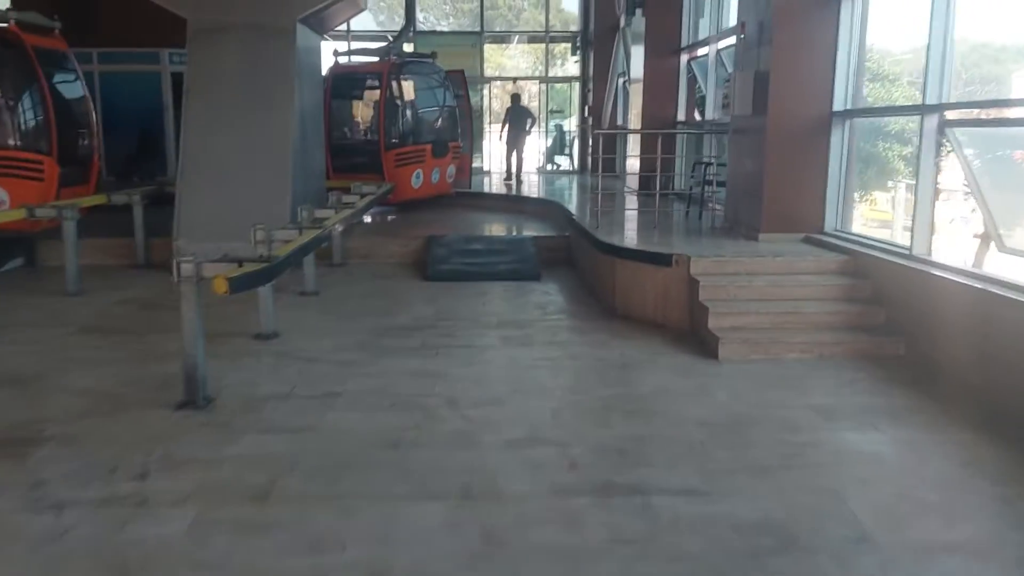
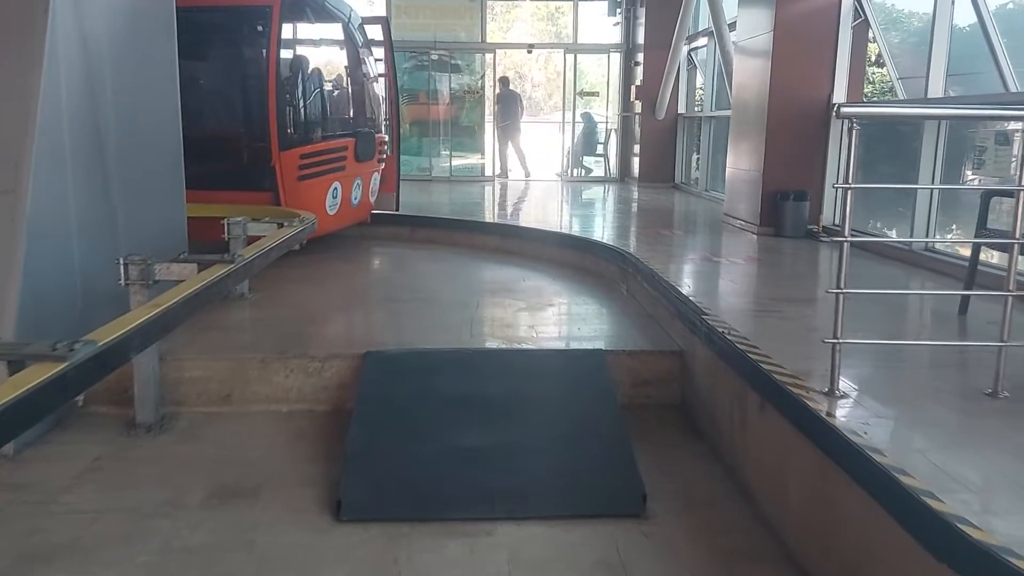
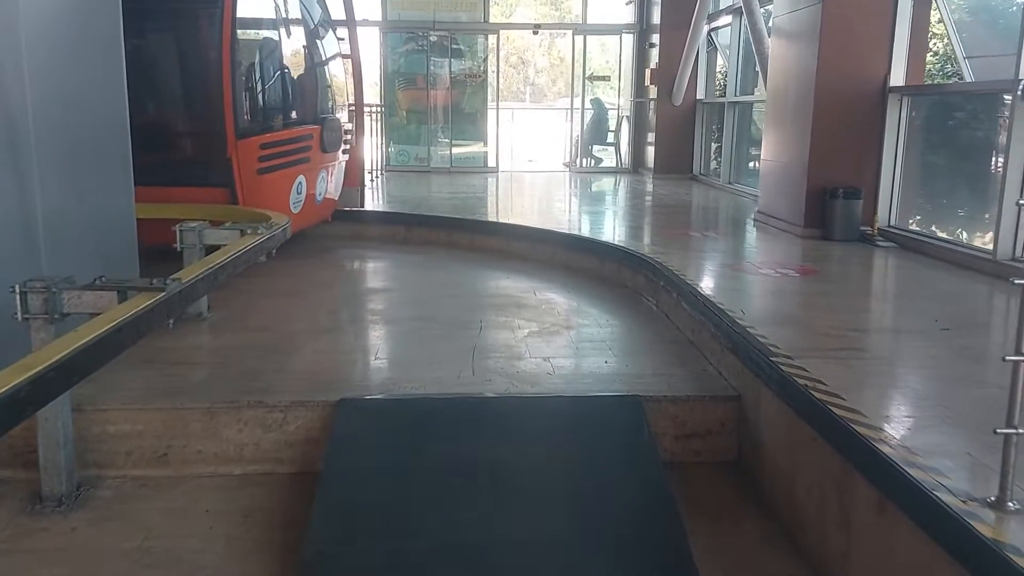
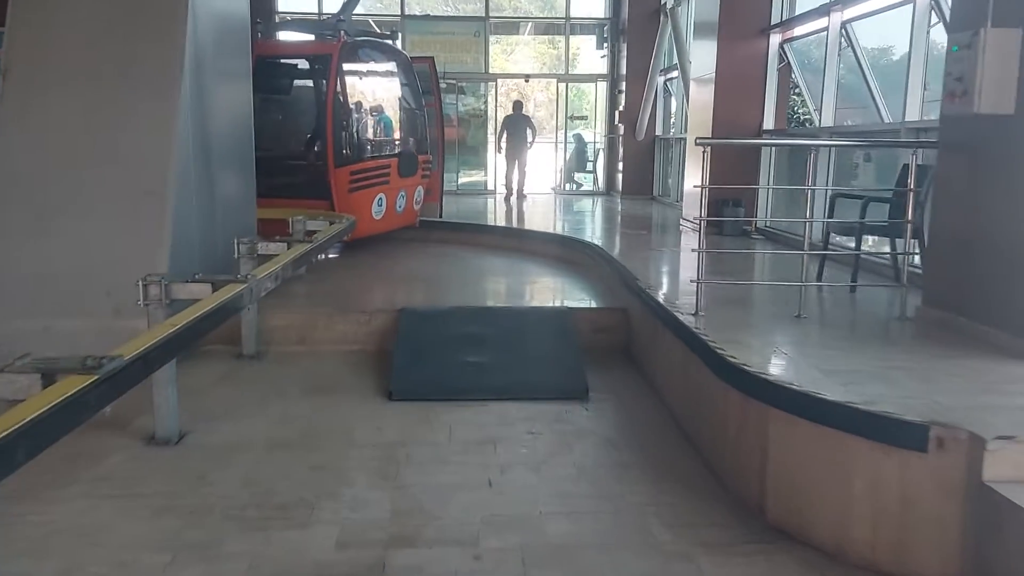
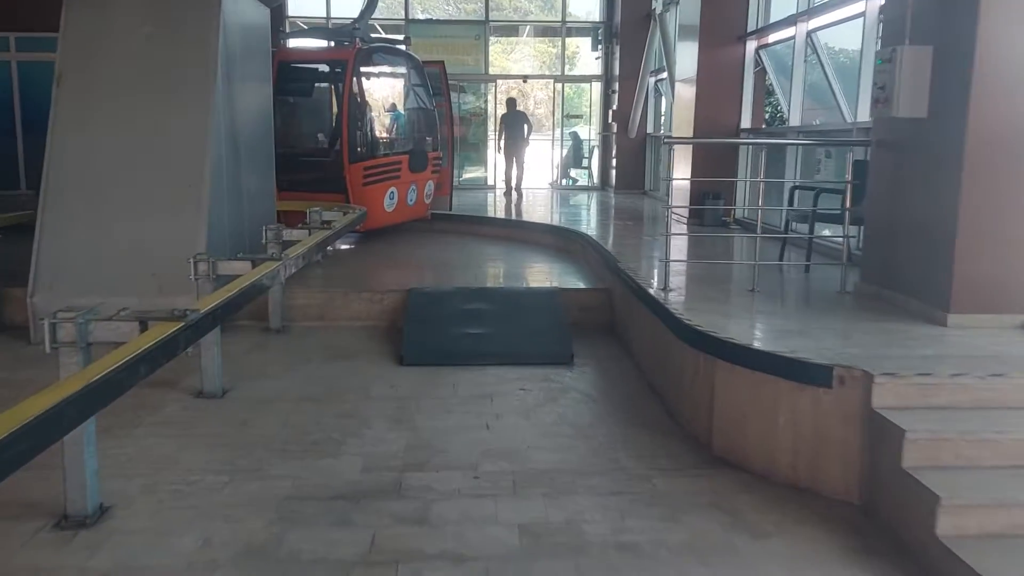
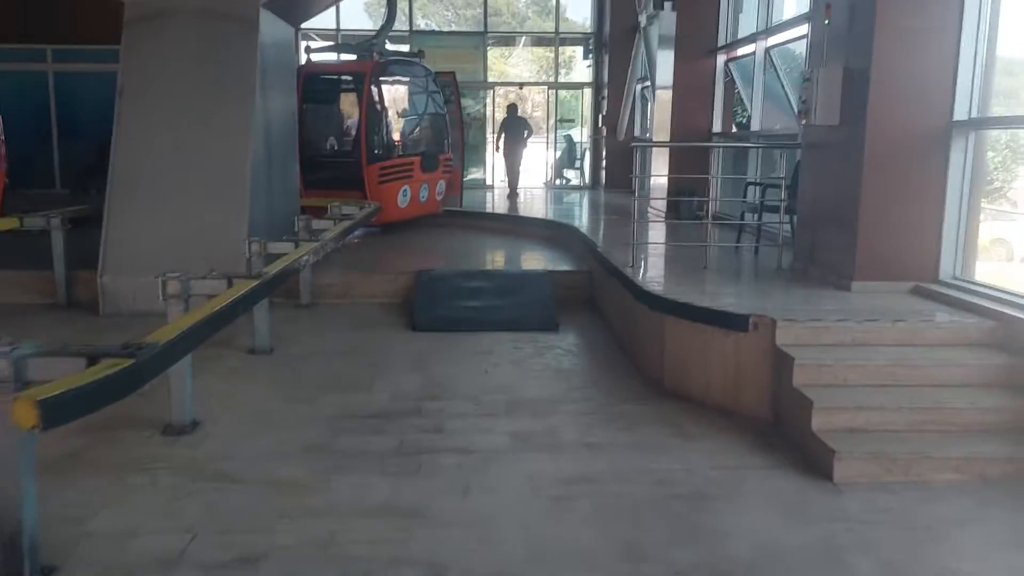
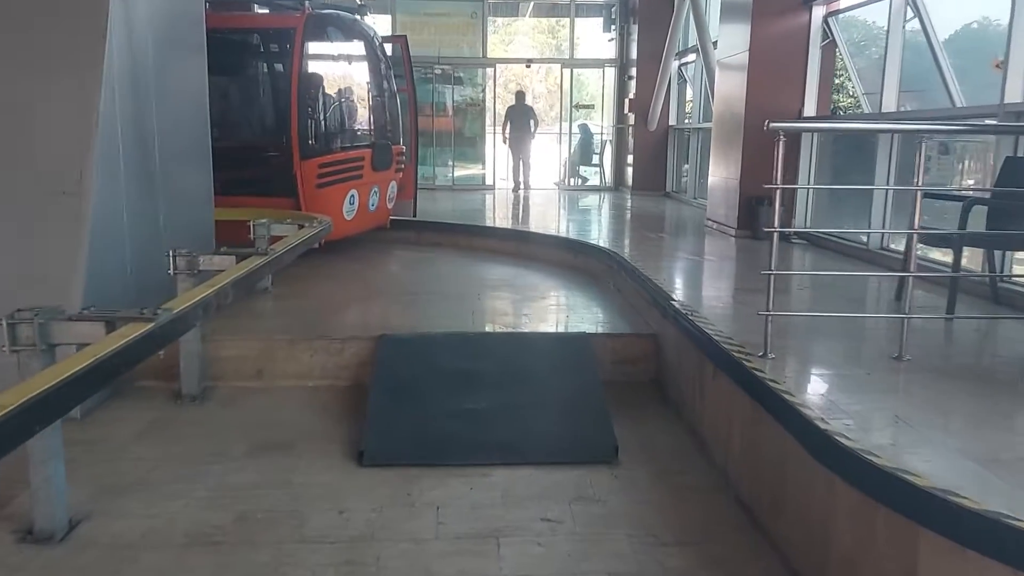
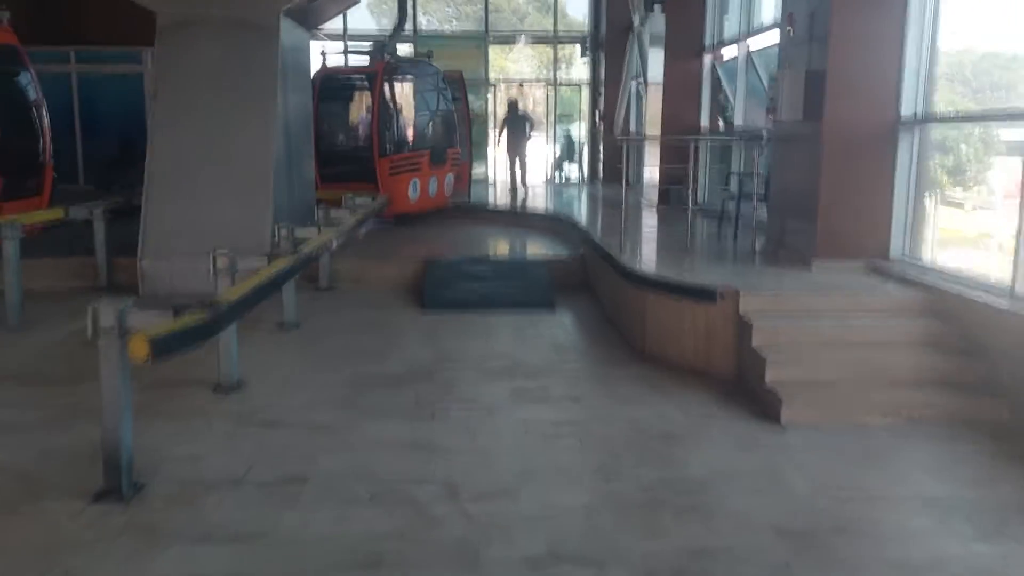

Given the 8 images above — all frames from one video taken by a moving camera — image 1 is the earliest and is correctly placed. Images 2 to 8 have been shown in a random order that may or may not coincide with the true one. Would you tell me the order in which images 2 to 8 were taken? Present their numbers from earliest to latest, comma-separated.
8, 6, 5, 4, 7, 2, 3
